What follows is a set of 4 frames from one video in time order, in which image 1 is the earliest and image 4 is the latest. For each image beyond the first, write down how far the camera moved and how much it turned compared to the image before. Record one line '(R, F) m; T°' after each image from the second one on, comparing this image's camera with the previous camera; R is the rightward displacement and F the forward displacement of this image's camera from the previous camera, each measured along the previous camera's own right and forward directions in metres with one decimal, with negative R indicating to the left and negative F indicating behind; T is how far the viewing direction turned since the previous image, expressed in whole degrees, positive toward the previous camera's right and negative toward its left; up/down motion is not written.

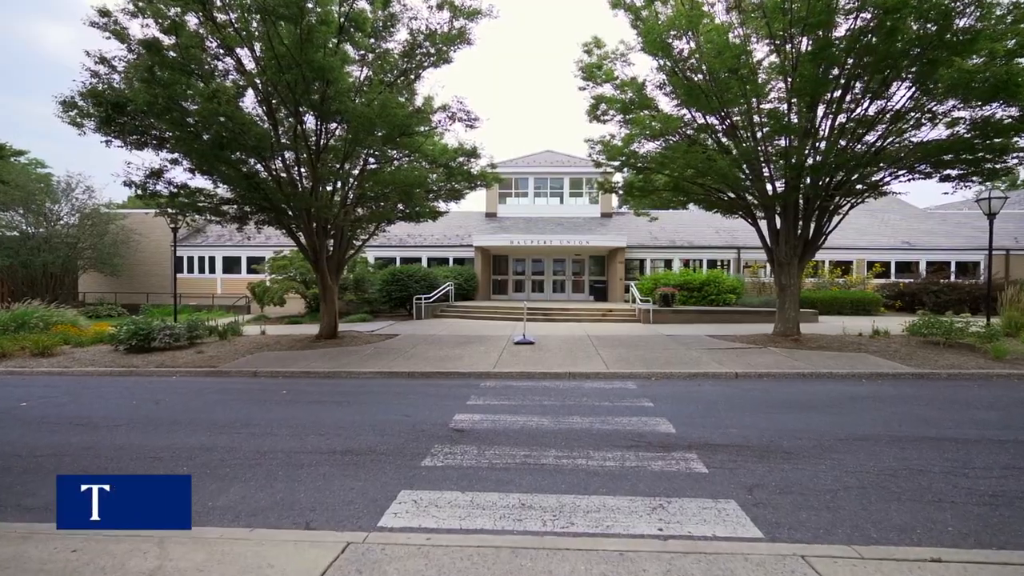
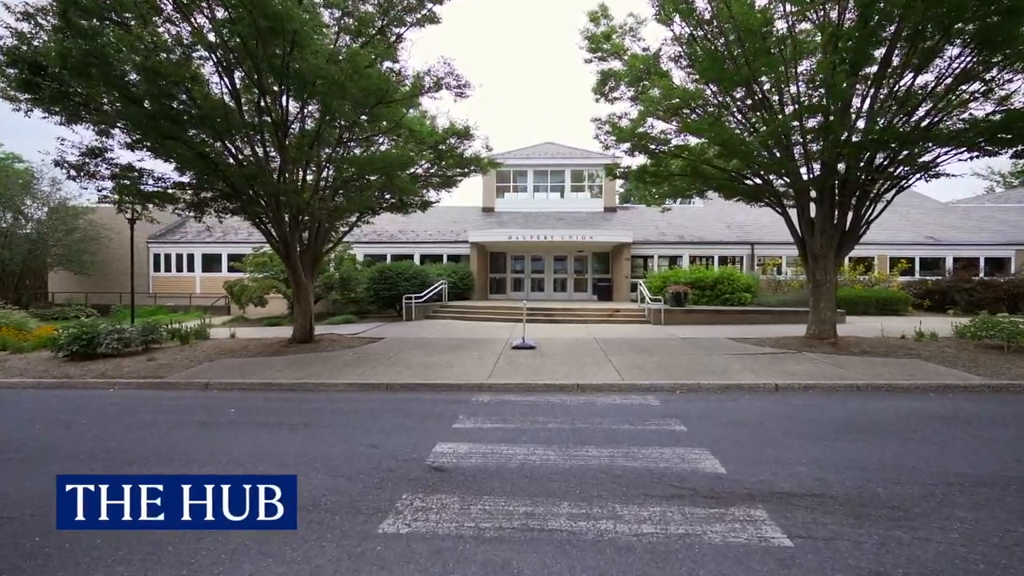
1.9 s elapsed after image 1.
(0.0, +1.6) m; 0°
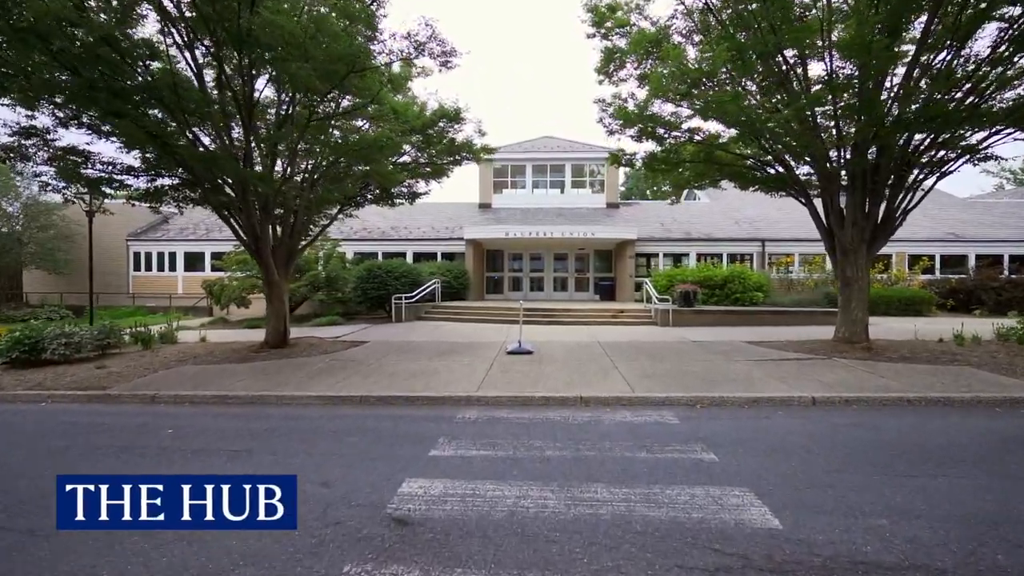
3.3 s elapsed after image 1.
(+0.1, +1.2) m; 0°
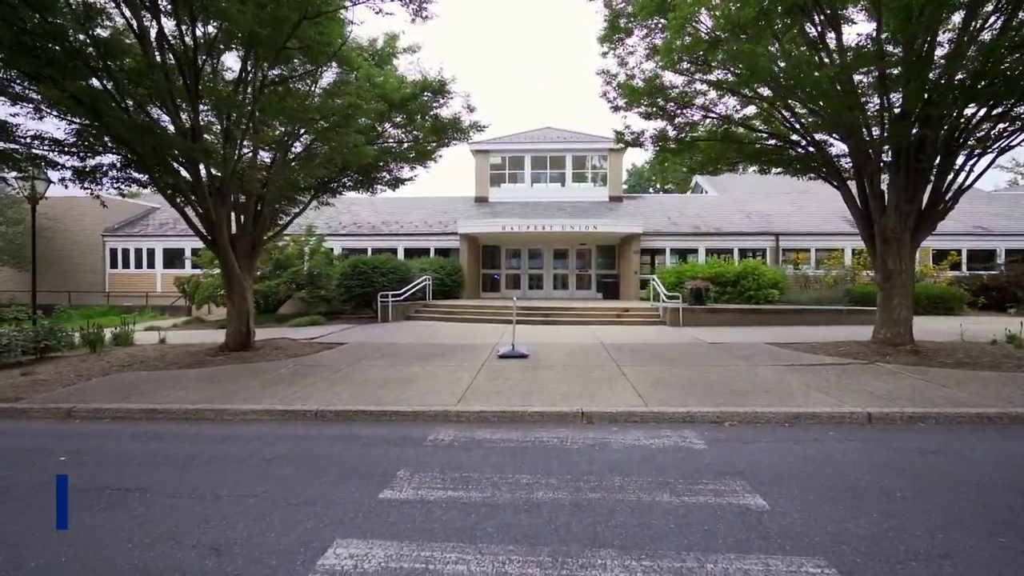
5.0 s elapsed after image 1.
(+0.2, +1.3) m; 0°
